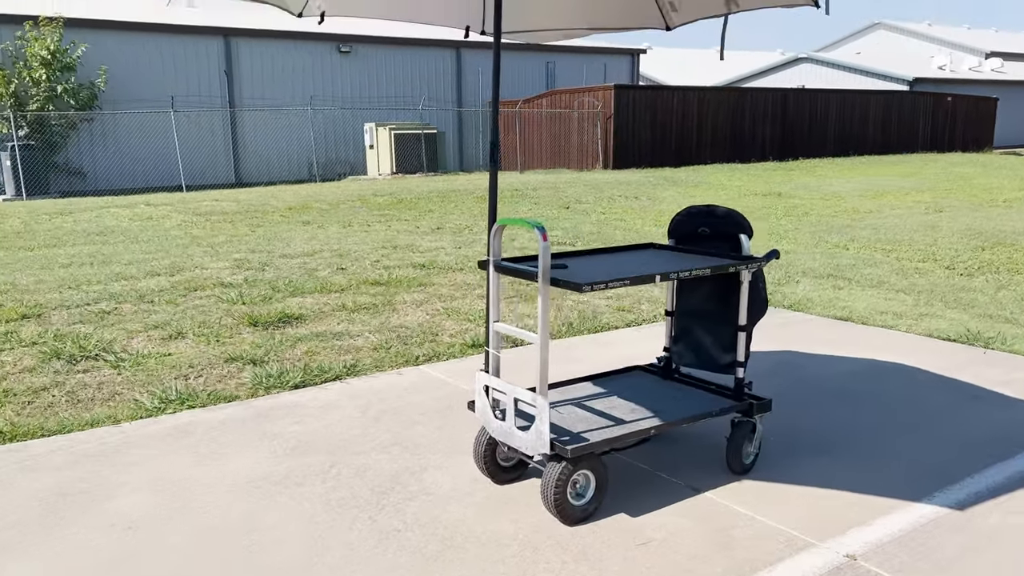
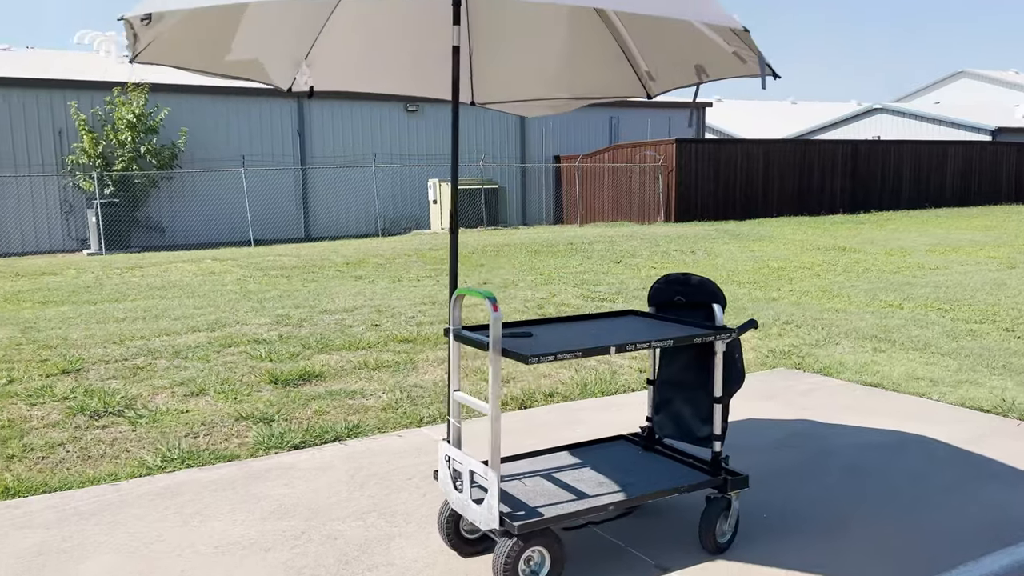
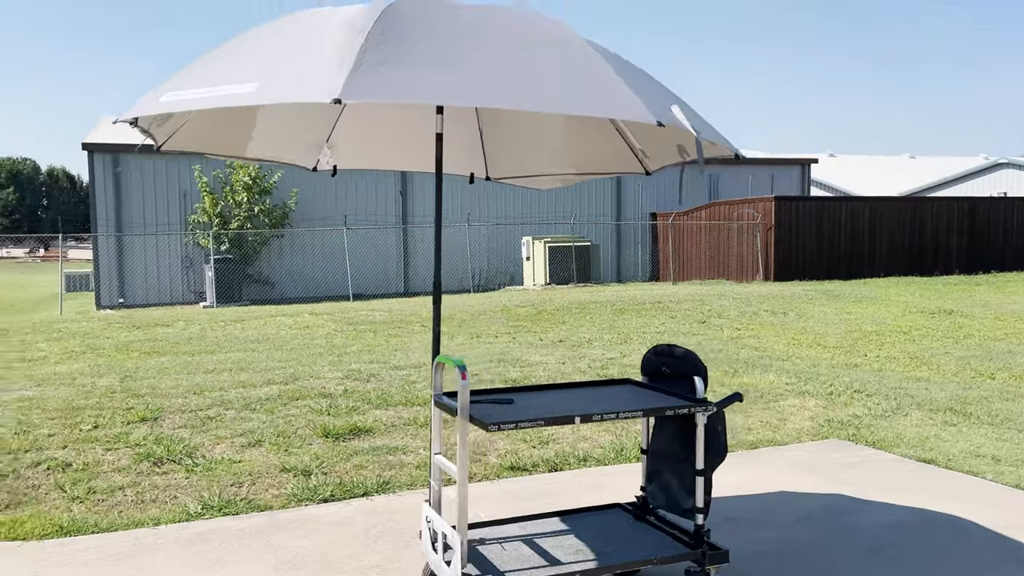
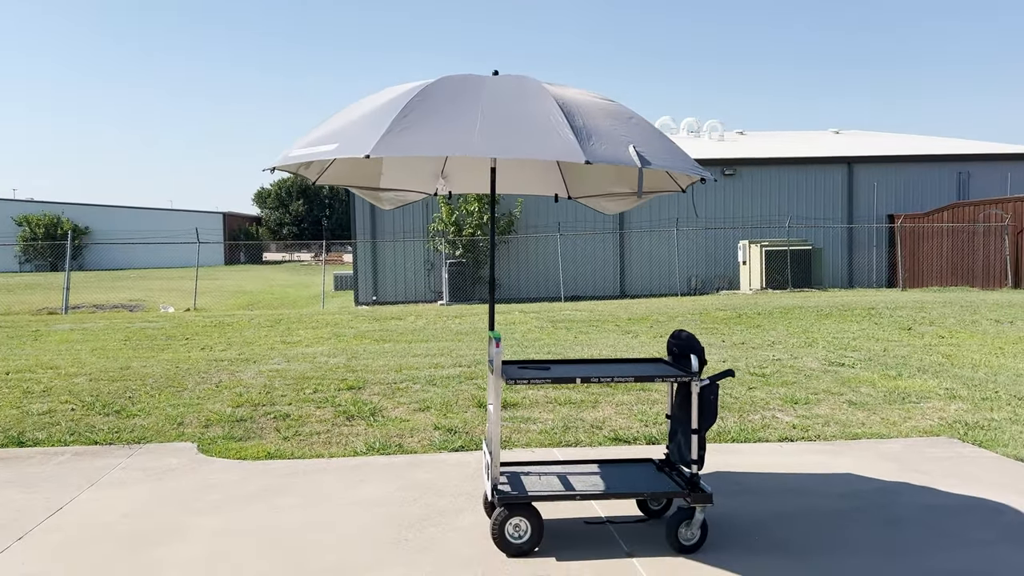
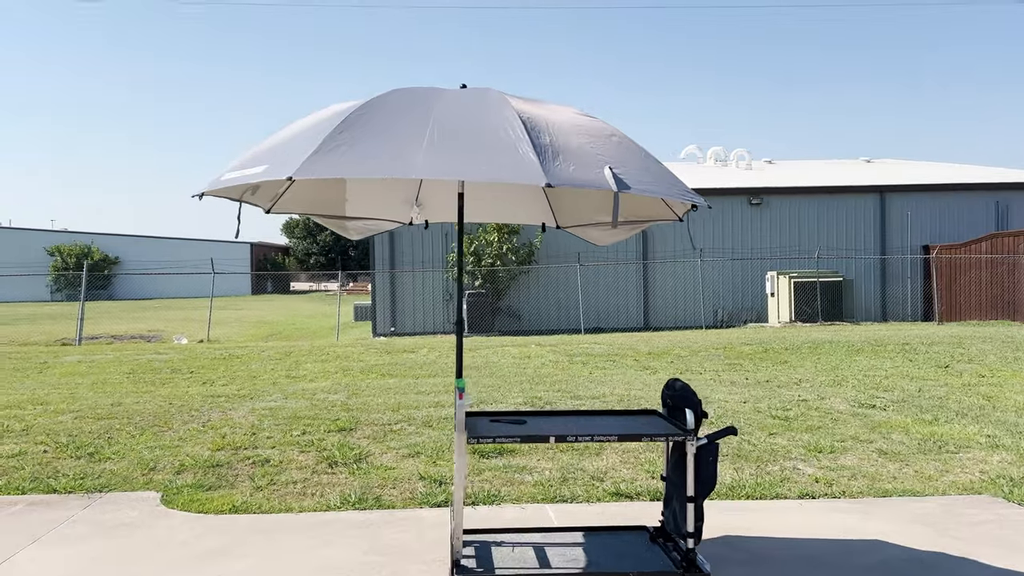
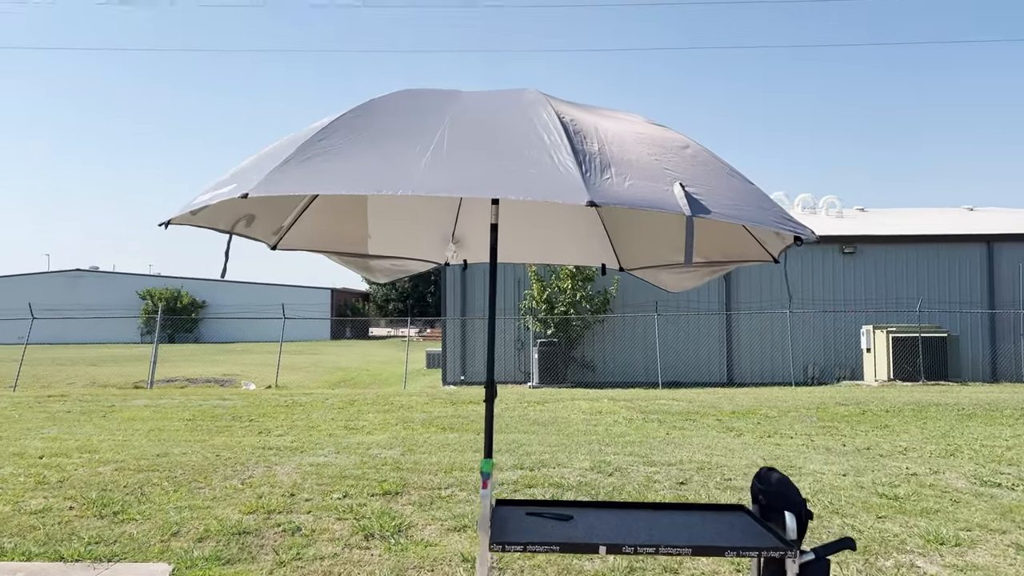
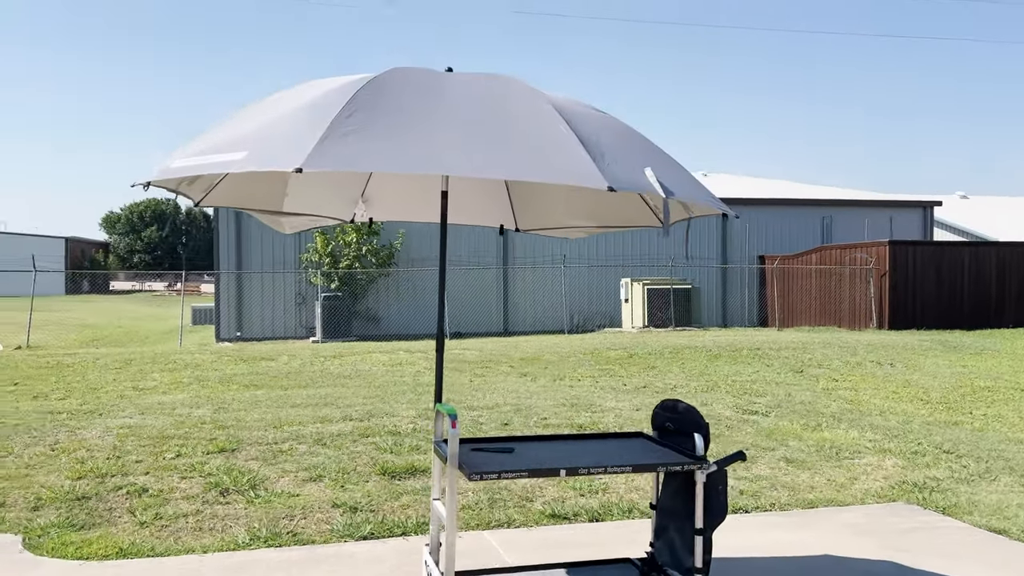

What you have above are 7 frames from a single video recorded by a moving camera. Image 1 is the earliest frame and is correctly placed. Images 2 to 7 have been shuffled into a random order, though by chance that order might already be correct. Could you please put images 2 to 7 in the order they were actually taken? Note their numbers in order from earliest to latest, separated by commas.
2, 3, 7, 4, 5, 6
